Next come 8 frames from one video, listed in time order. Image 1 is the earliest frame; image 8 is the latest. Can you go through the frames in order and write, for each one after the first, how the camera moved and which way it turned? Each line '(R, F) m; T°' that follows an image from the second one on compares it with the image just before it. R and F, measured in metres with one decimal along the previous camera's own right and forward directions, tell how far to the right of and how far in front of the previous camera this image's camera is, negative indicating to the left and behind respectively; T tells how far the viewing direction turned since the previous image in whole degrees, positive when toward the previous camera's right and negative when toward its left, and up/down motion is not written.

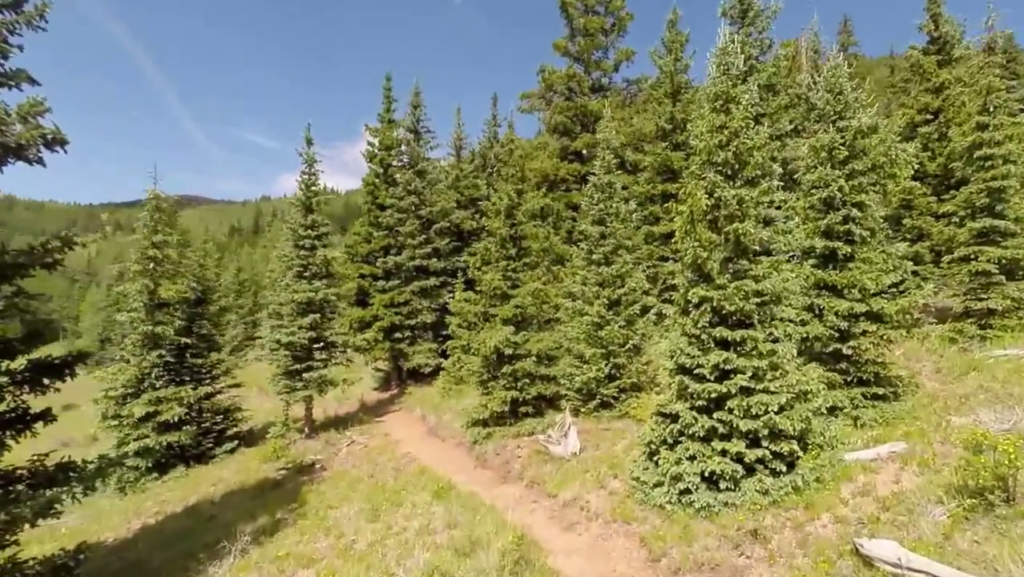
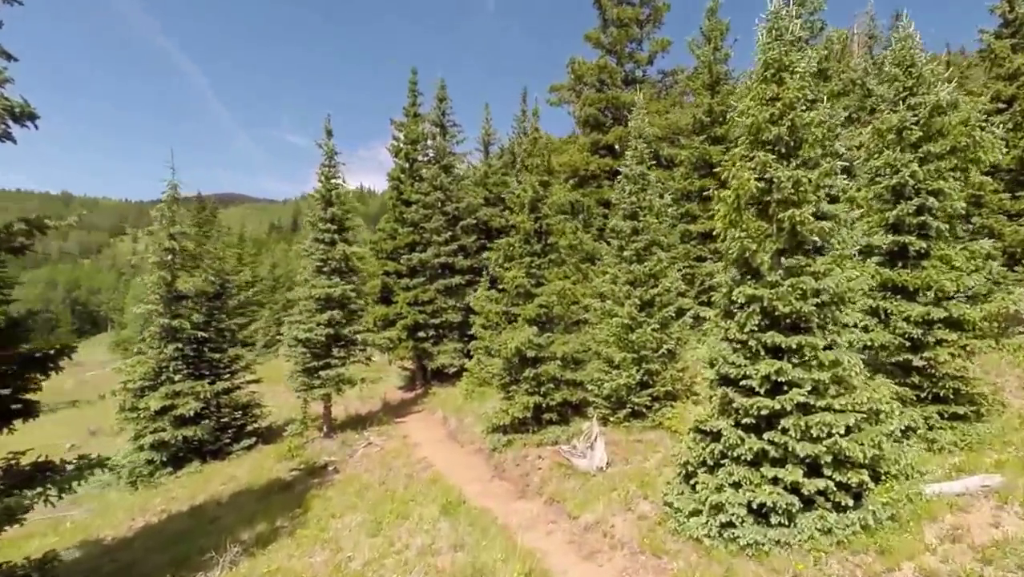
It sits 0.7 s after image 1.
(+0.2, +1.2) m; -3°
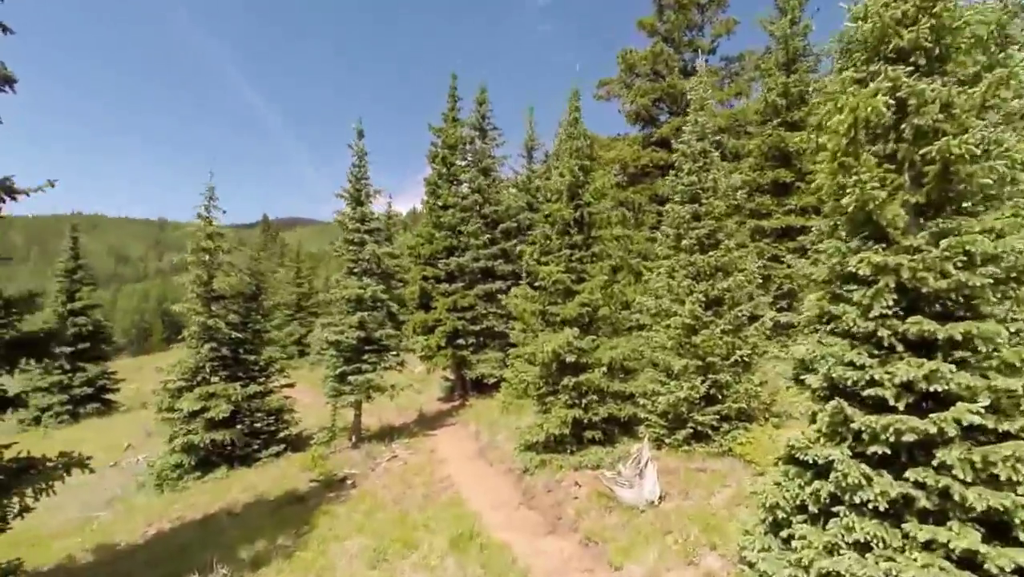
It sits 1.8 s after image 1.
(+0.4, +2.2) m; -6°
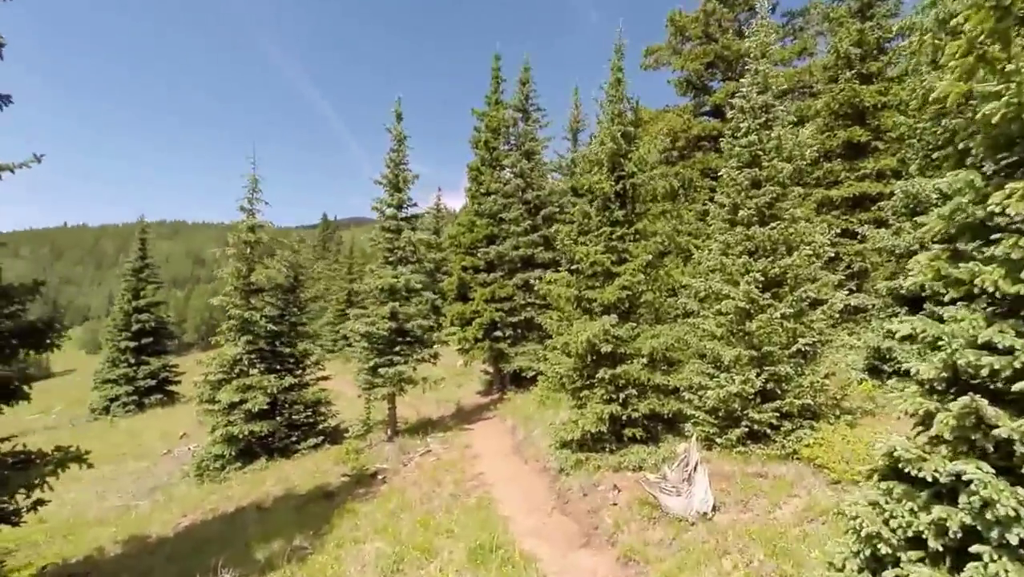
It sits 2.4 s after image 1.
(+0.3, +1.3) m; -5°
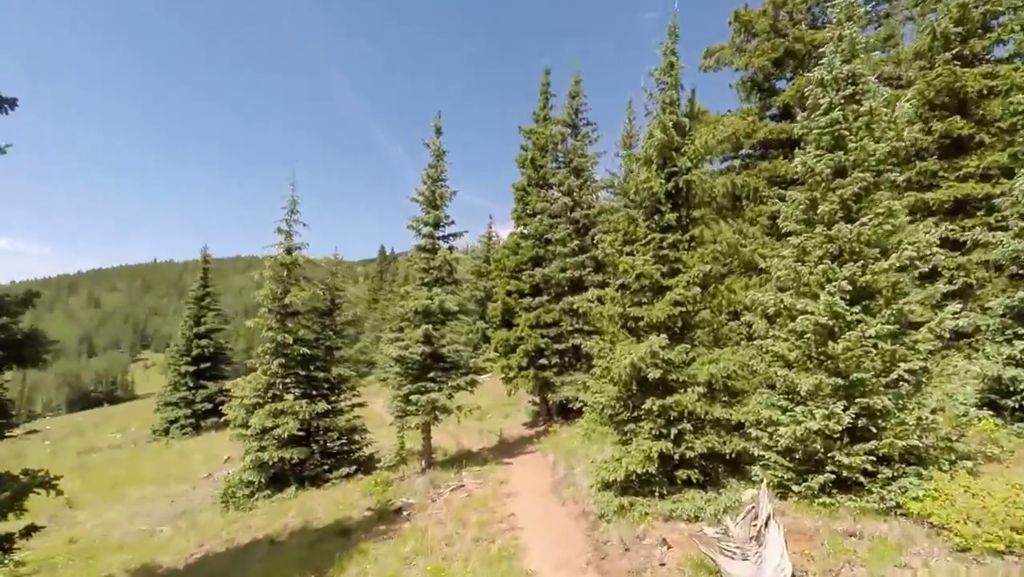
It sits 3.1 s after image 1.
(+0.5, +1.6) m; -6°
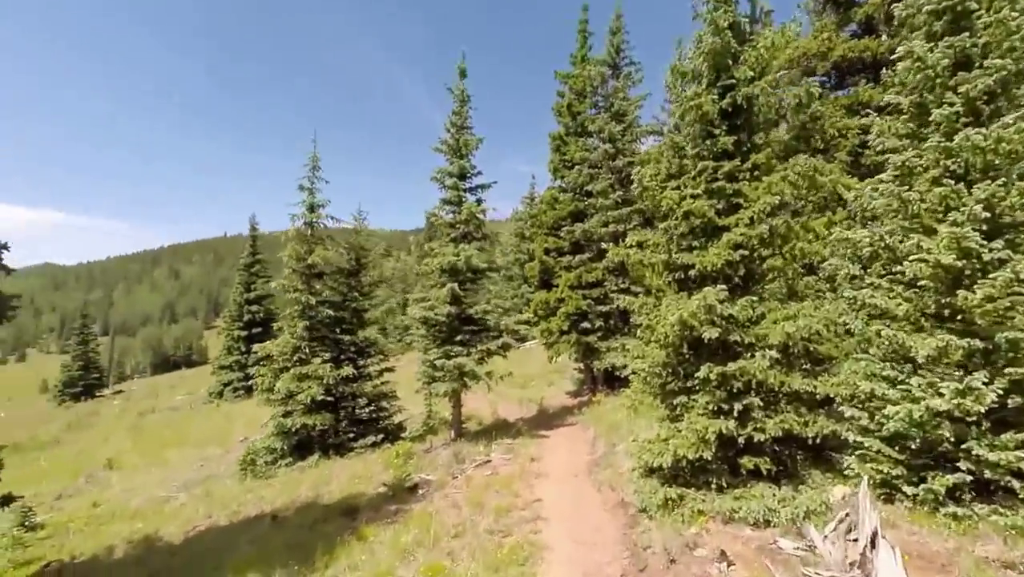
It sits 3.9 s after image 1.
(+0.5, +2.3) m; -5°
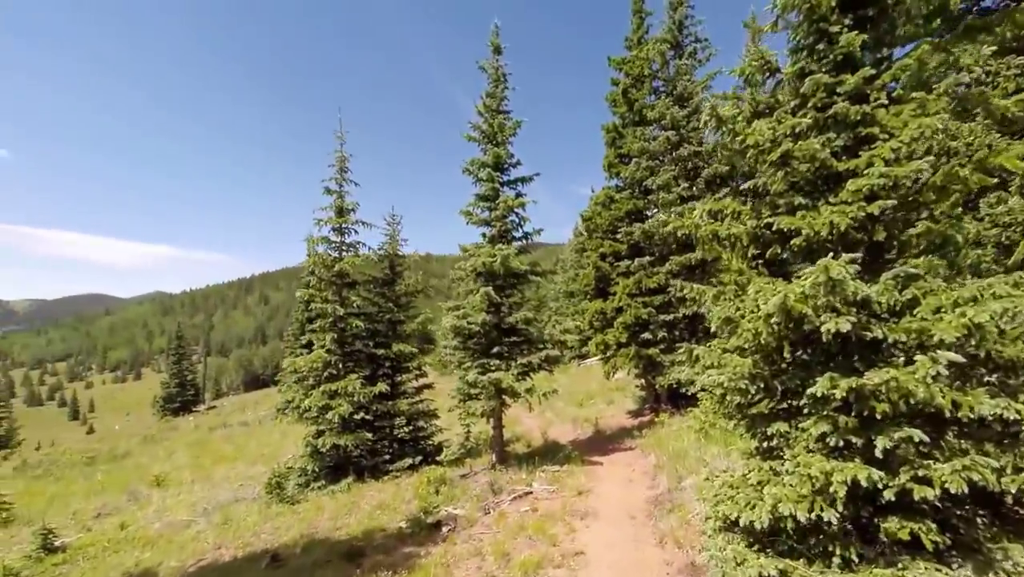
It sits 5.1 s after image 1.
(+0.6, +2.6) m; -7°
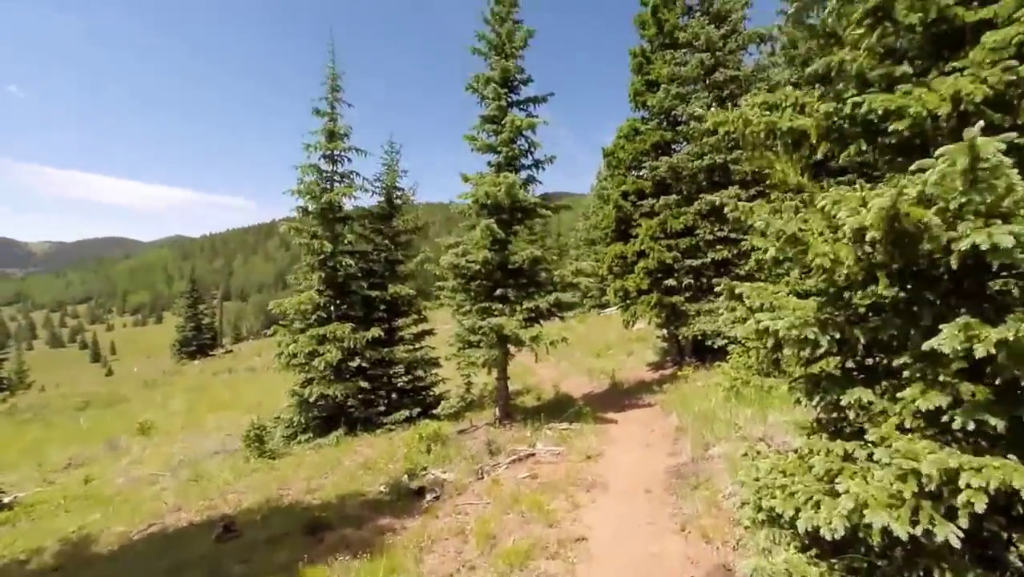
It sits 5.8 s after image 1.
(+0.3, +2.1) m; -1°
